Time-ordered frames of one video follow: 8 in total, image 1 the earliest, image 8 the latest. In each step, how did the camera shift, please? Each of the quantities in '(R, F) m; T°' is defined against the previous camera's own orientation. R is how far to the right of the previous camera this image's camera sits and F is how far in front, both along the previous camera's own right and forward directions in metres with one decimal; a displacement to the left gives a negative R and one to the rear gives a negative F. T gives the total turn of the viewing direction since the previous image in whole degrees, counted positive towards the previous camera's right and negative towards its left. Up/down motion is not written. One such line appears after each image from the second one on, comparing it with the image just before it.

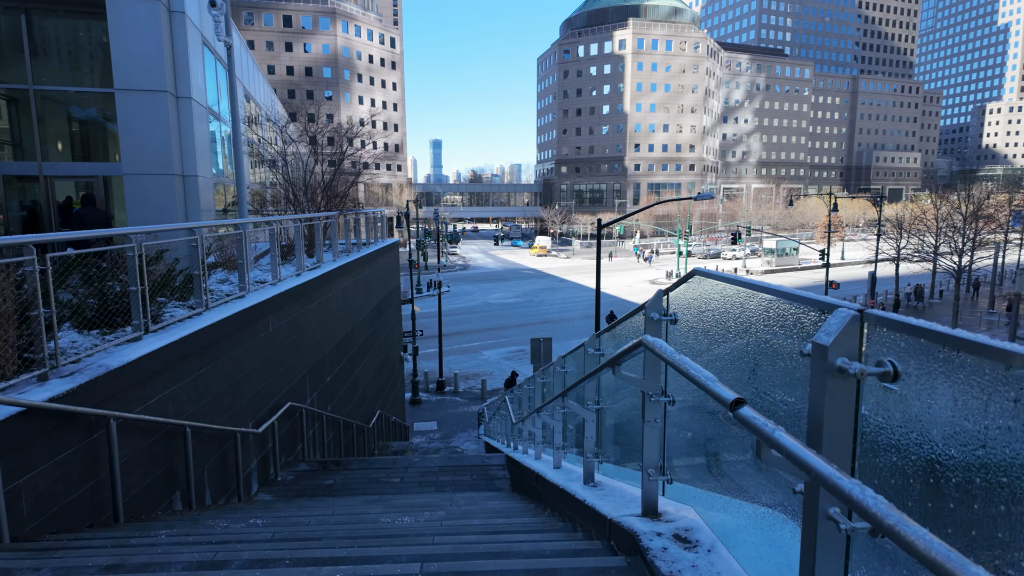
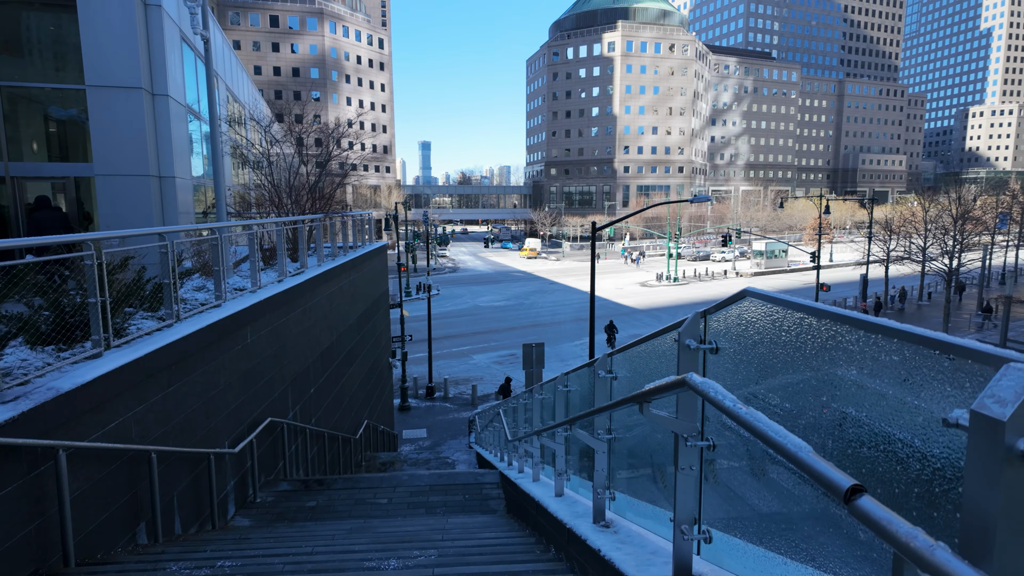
(-0.1, +0.4) m; +1°
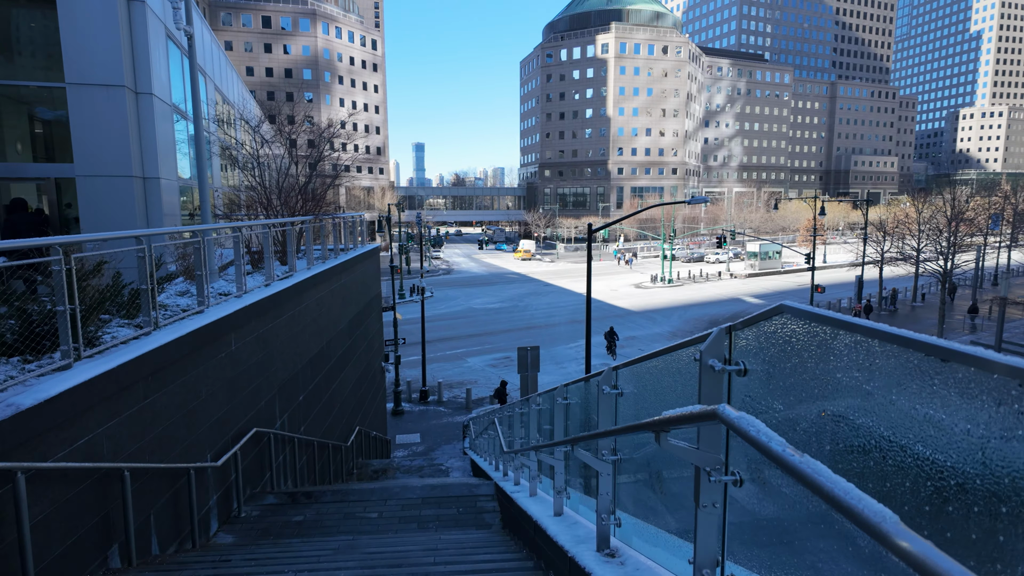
(0.0, +0.2) m; +1°
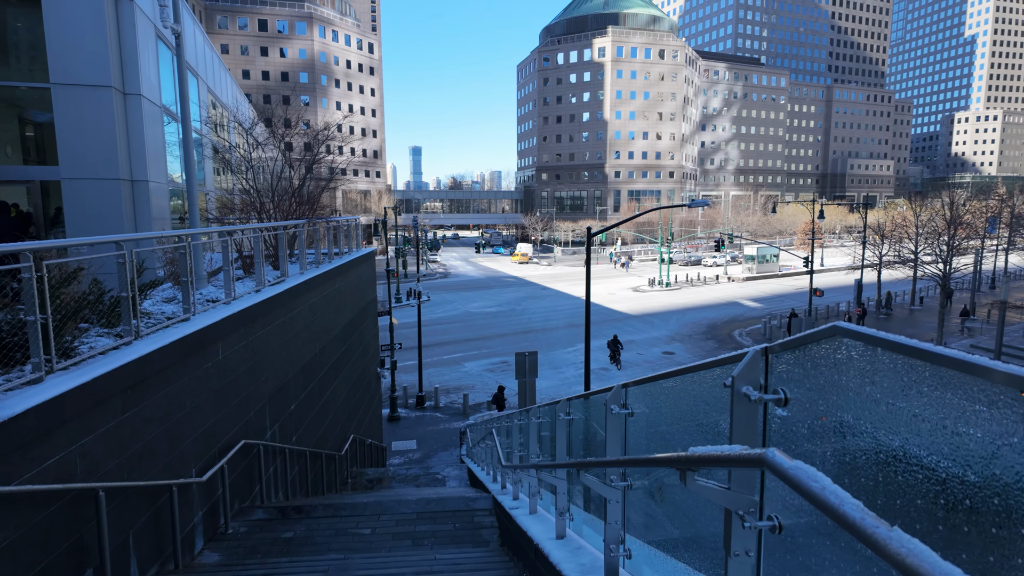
(0.0, +0.2) m; 0°
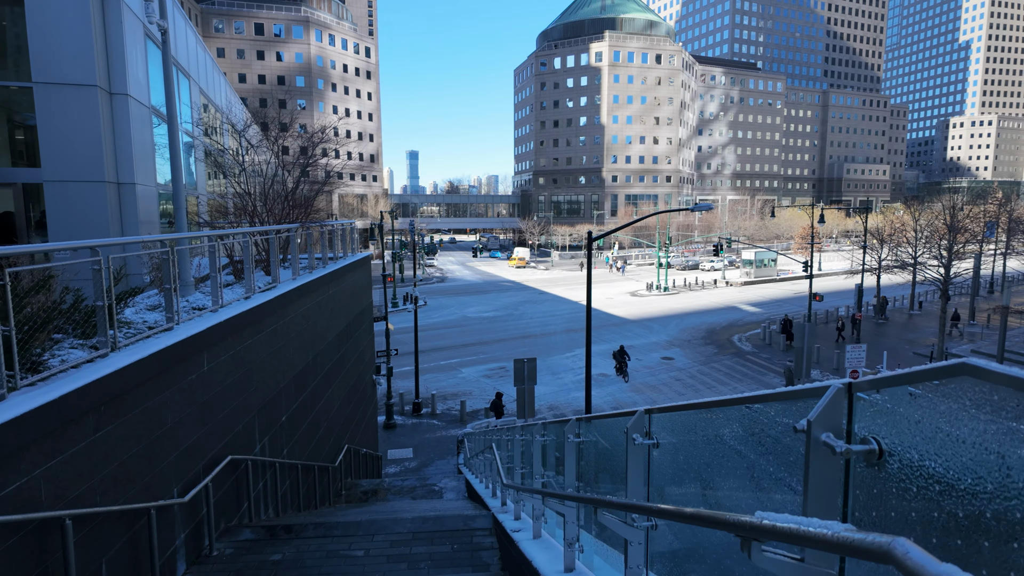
(0.0, +0.3) m; 0°
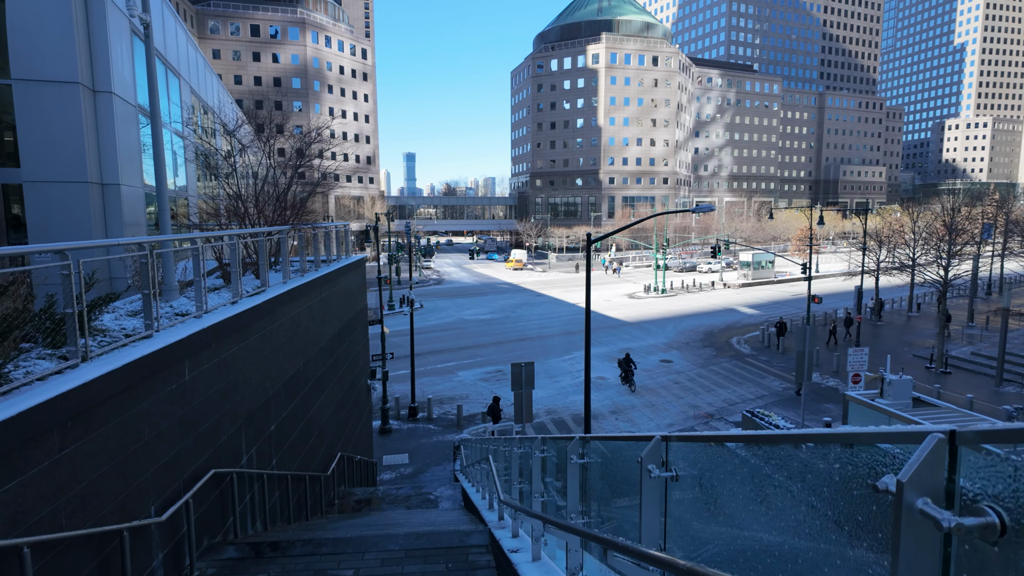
(0.0, +0.3) m; 0°
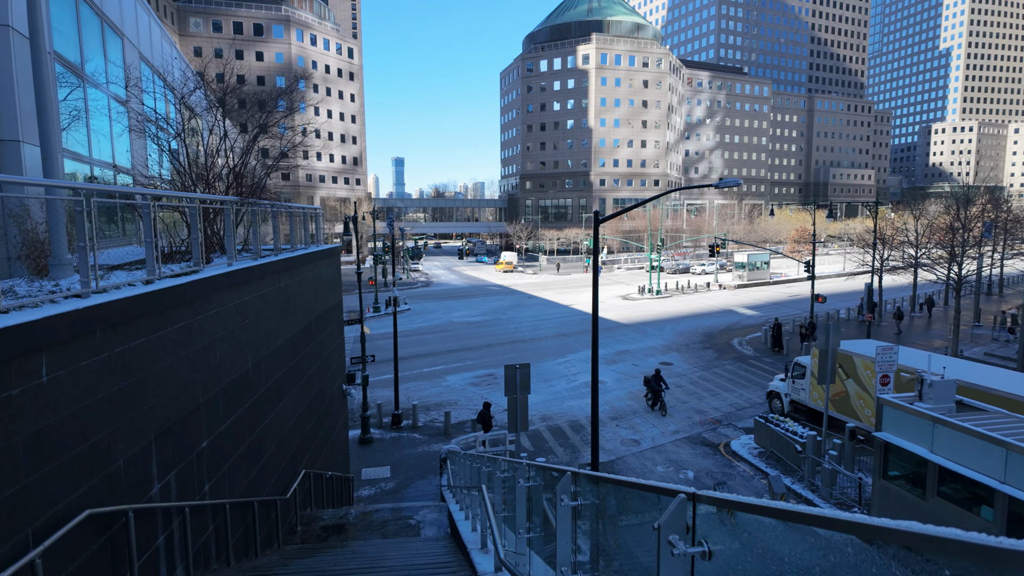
(-0.1, +1.7) m; +1°
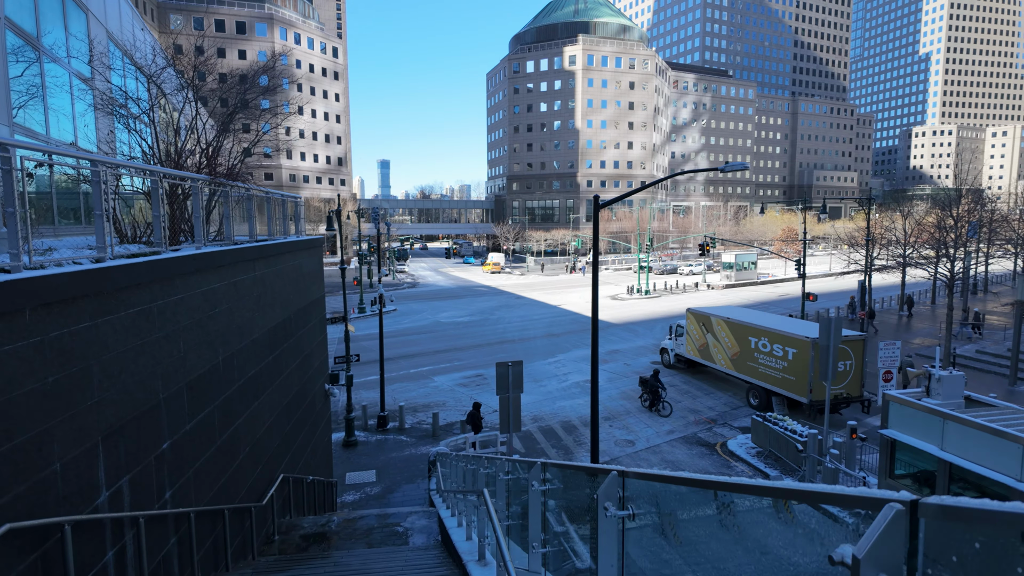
(-0.1, +0.6) m; +1°
